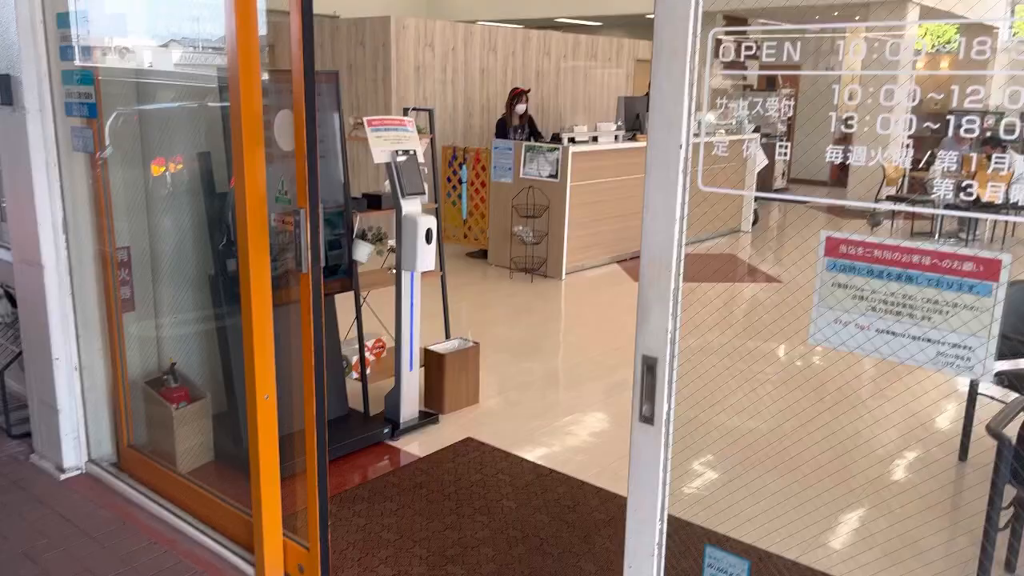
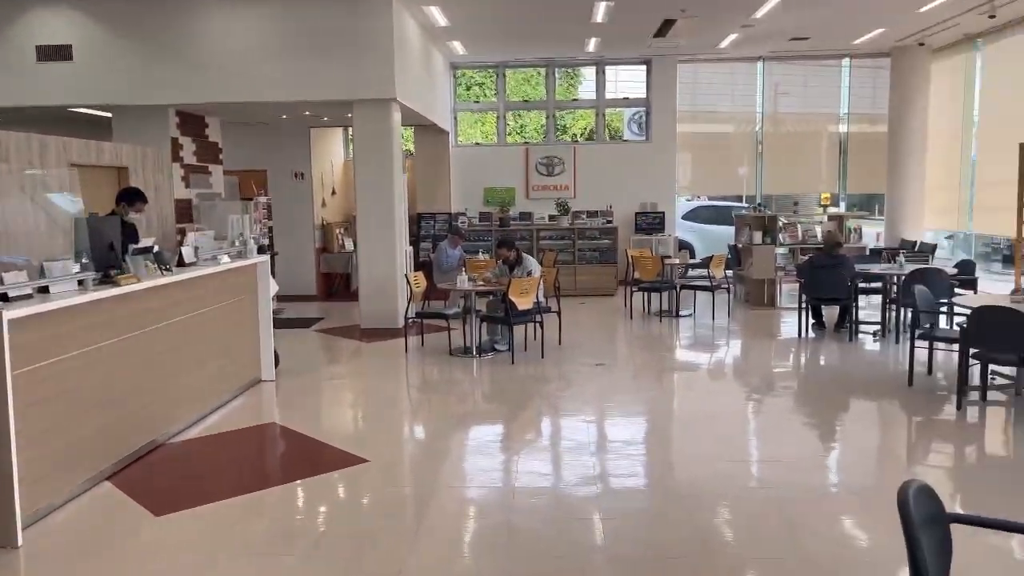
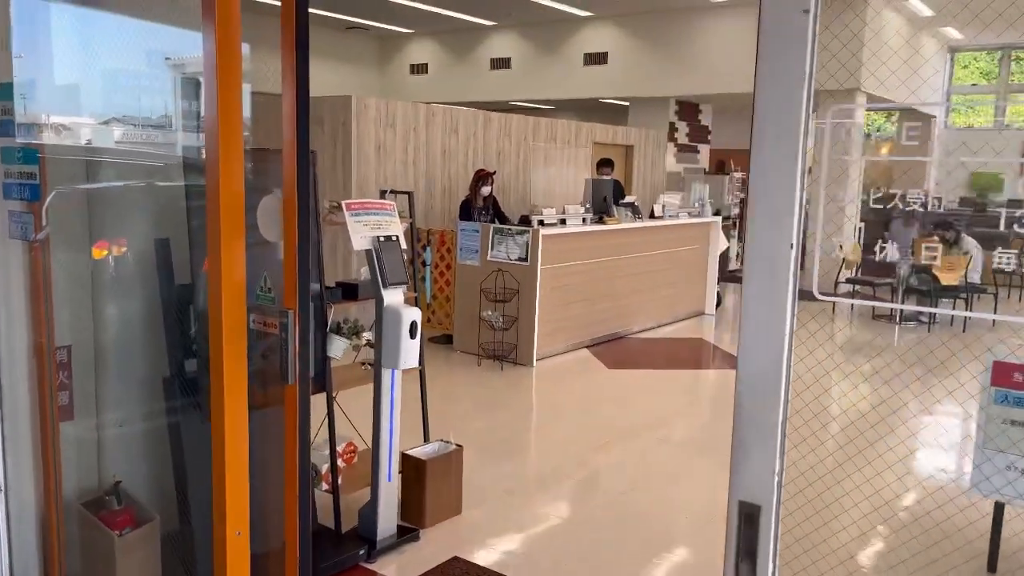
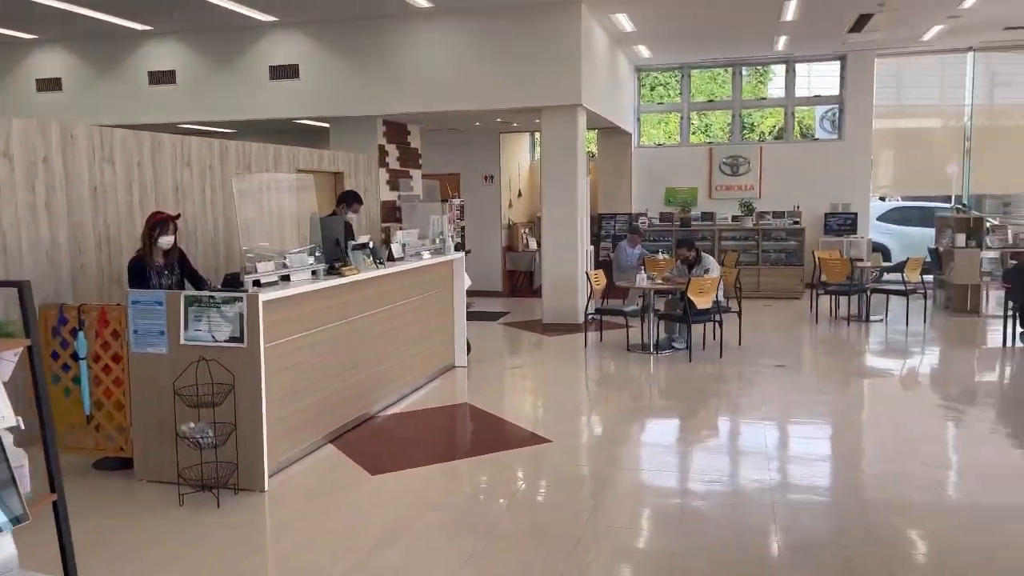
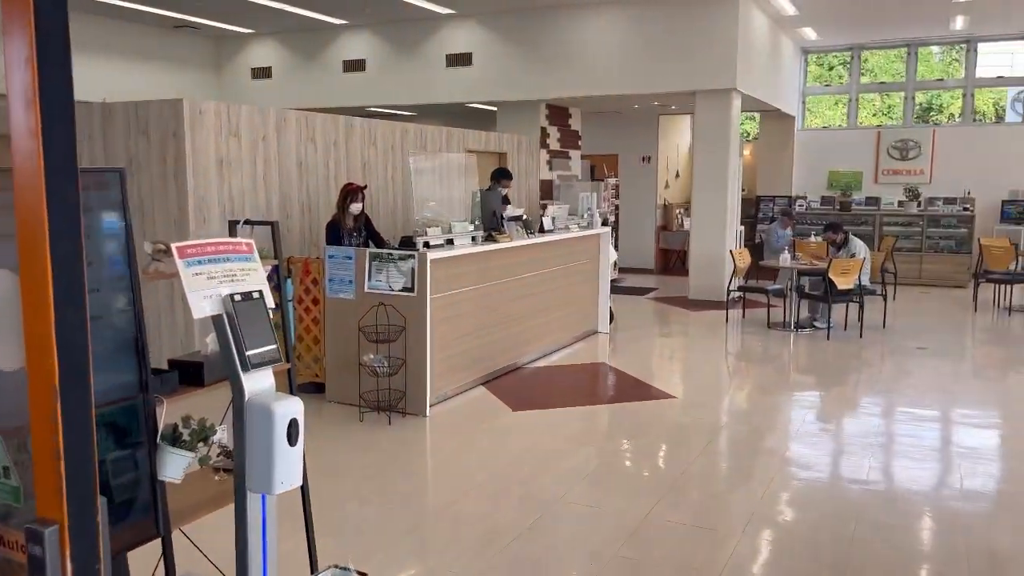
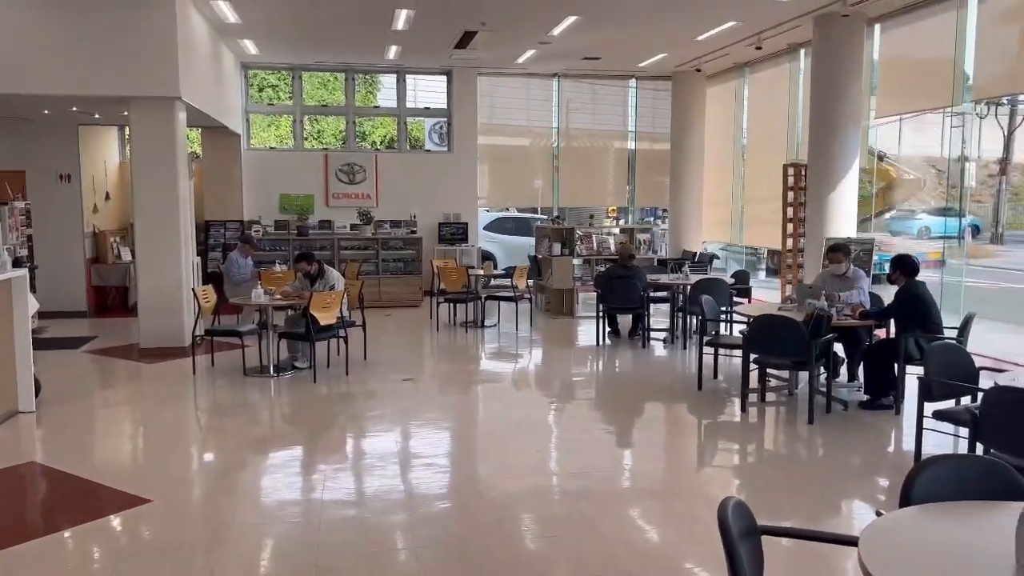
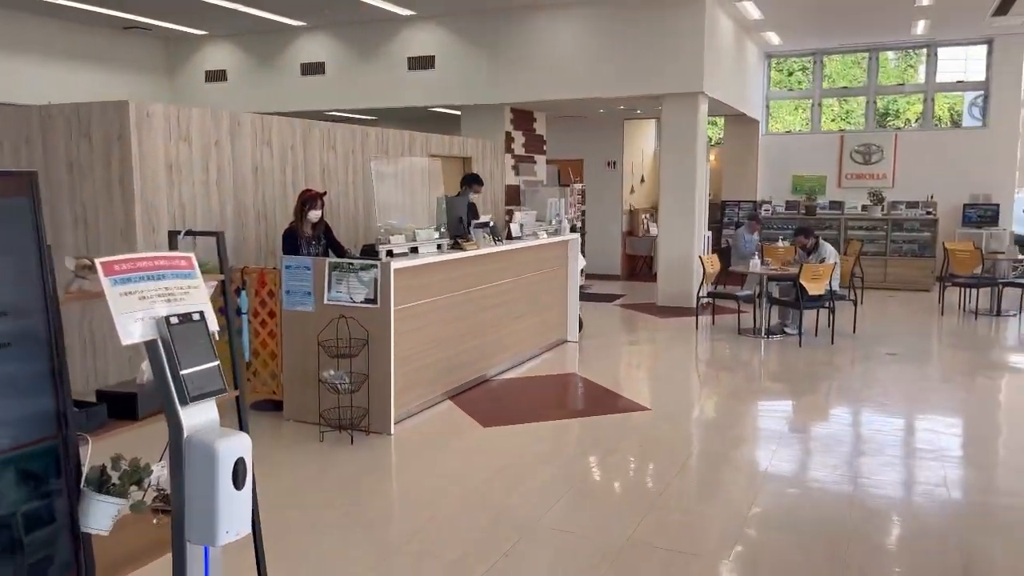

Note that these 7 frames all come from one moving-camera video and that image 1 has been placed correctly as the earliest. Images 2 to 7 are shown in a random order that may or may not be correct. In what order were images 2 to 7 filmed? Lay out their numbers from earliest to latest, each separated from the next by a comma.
3, 5, 7, 4, 2, 6
